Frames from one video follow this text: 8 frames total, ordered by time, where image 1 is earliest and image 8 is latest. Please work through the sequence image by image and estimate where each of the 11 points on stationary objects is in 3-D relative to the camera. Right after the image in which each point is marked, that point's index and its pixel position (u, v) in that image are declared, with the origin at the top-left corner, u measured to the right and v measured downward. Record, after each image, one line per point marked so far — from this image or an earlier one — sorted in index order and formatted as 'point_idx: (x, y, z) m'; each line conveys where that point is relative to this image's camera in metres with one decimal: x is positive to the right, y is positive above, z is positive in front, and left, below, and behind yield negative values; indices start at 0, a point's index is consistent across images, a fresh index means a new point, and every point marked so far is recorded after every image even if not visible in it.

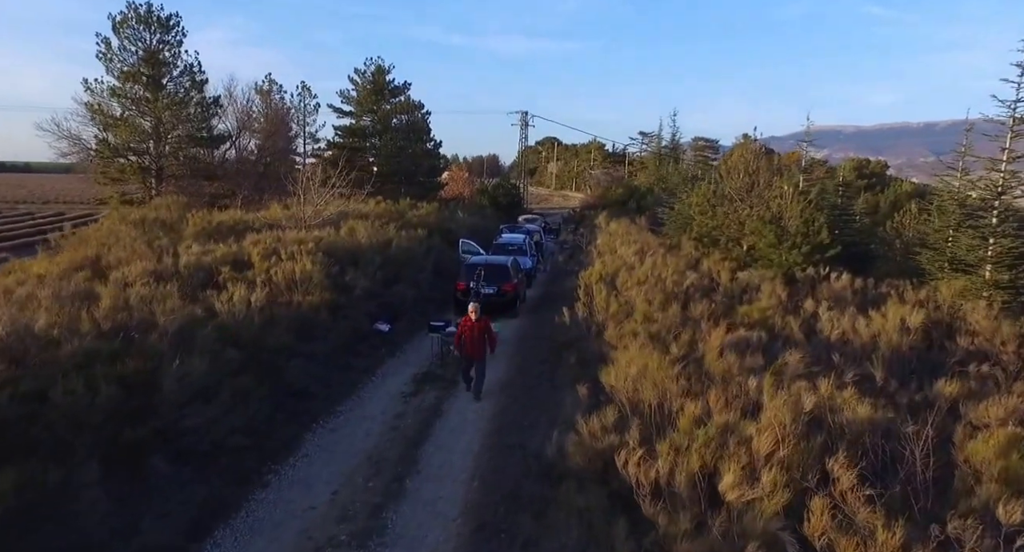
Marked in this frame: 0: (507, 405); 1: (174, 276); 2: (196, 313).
0: (-0.1, -2.0, +11.9) m
1: (-5.7, 0.0, +13.1) m
2: (-4.4, -0.5, +10.6) m
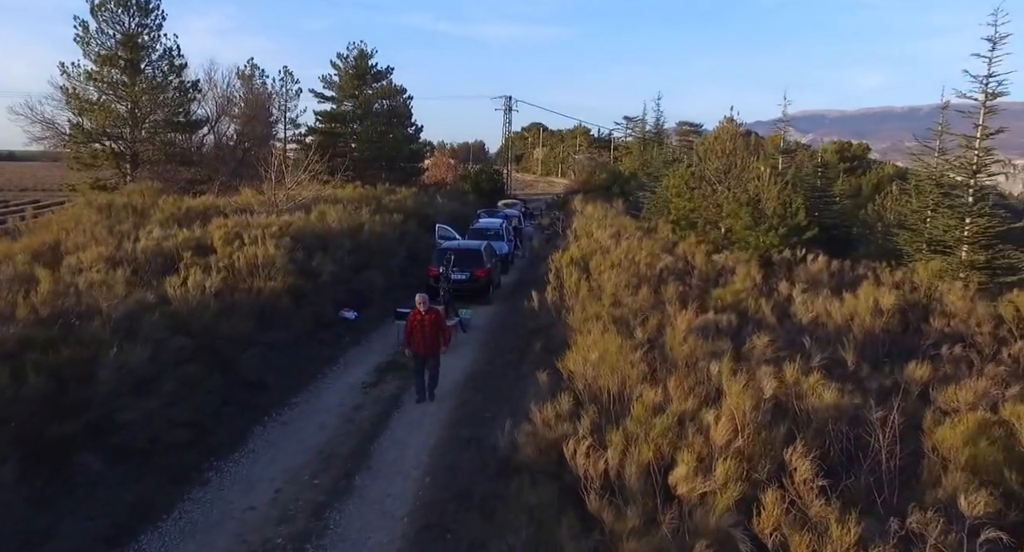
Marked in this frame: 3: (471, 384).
0: (-0.6, -1.8, +11.5) m
1: (-6.2, +0.2, +12.6) m
2: (-4.9, -0.3, +10.2) m
3: (-0.6, -1.8, +12.1) m
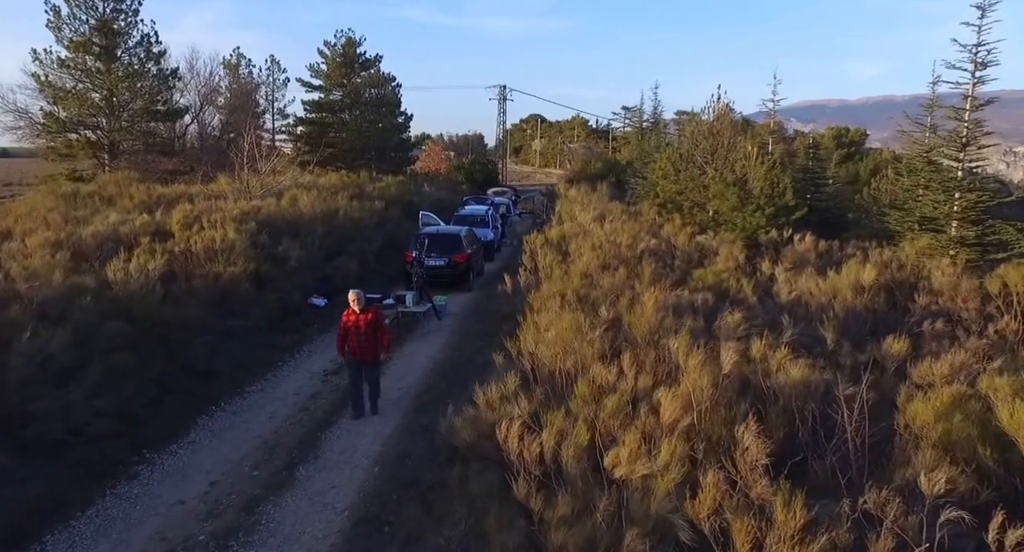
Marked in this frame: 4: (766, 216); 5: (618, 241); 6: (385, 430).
0: (-1.0, -1.5, +11.0) m
1: (-6.7, +0.5, +12.0) m
2: (-5.4, -0.1, +9.6) m
3: (-1.1, -1.5, +11.6) m
4: (+5.9, +1.4, +17.9) m
5: (+2.3, +0.8, +16.6) m
6: (-1.5, -1.8, +9.1) m
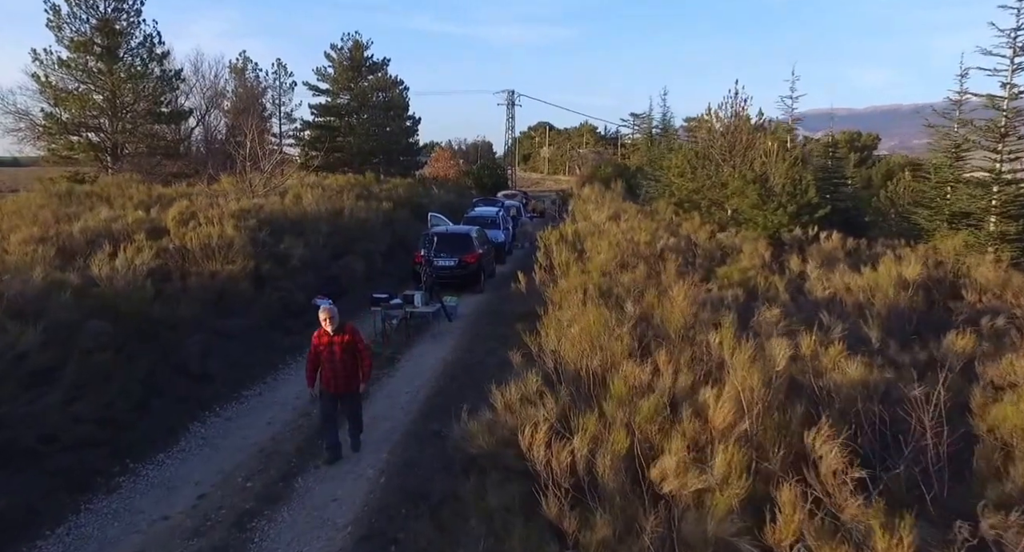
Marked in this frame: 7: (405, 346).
0: (-0.8, -1.4, +10.3) m
1: (-6.5, +0.5, +11.4) m
2: (-5.2, -0.1, +8.9) m
3: (-0.9, -1.4, +10.9) m
4: (+6.1, +1.4, +17.2) m
5: (+2.5, +0.8, +15.8) m
6: (-1.3, -1.7, +8.4) m
7: (-1.8, -1.2, +13.0) m
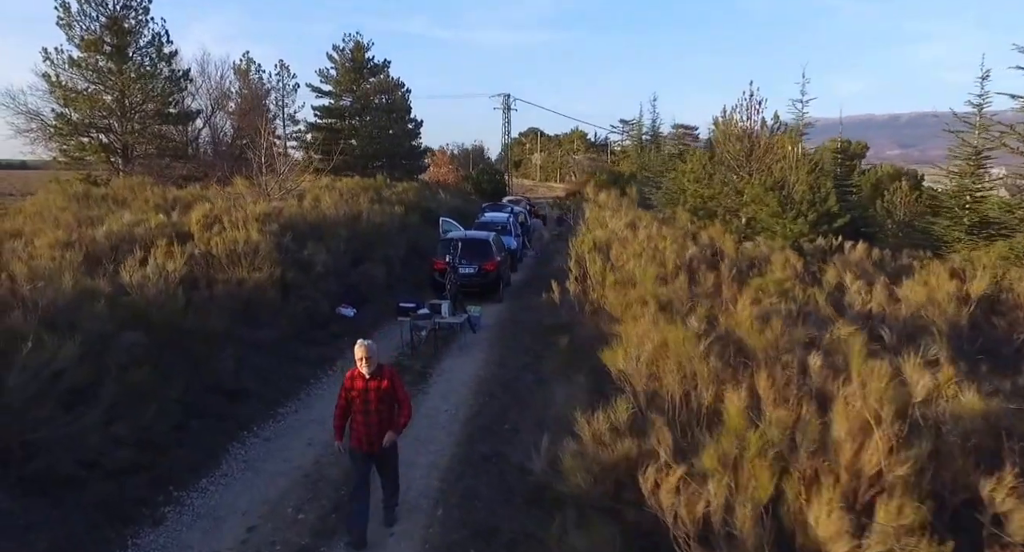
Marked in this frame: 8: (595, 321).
0: (-0.3, -1.6, +9.9) m
1: (-6.0, +0.4, +11.0) m
2: (-4.6, -0.1, +8.5) m
3: (-0.3, -1.6, +10.5) m
4: (+6.7, +1.2, +16.9) m
5: (+3.0, +0.6, +15.5) m
6: (-0.7, -1.9, +8.0) m
7: (-1.3, -1.3, +12.6) m
8: (+1.2, -0.7, +10.8) m
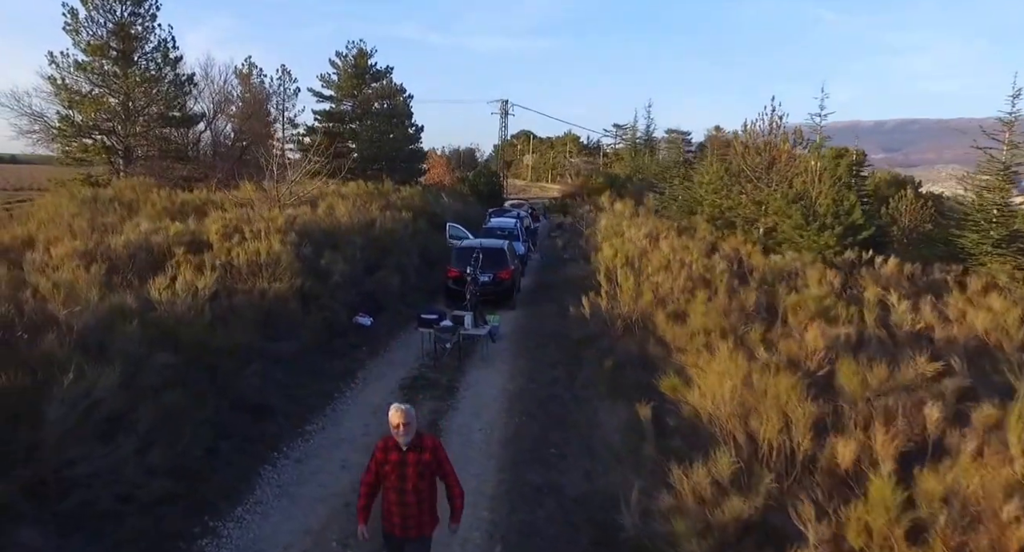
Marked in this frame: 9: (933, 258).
0: (+0.2, -1.8, +9.5) m
1: (-5.5, +0.3, +10.5) m
2: (-4.1, -0.3, +8.1) m
3: (+0.1, -1.8, +10.1) m
4: (+7.1, +0.9, +16.6) m
5: (+3.4, +0.3, +15.2) m
6: (-0.2, -2.1, +7.6) m
7: (-0.9, -1.5, +12.2) m
8: (+1.7, -0.9, +10.4) m
9: (+10.8, +0.4, +19.6) m
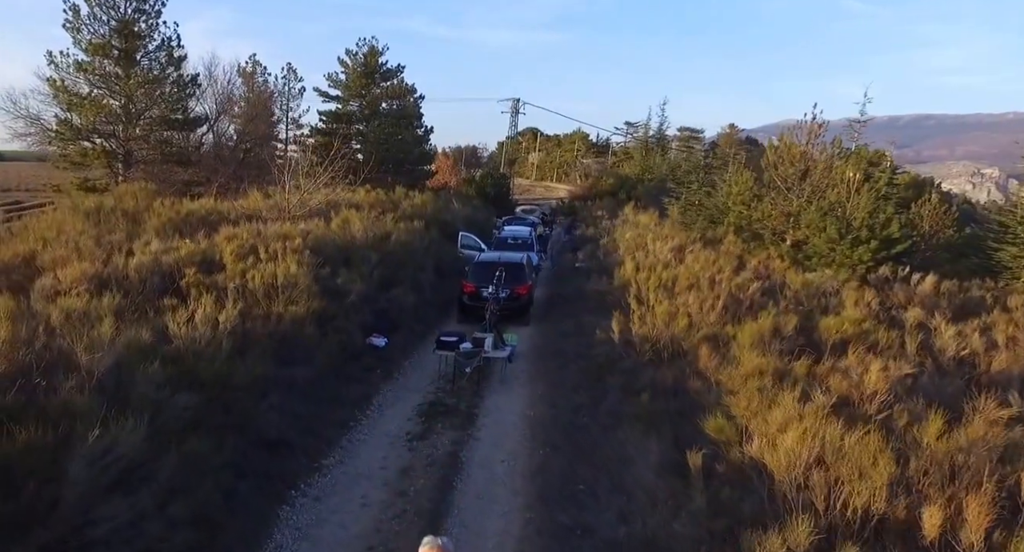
0: (+0.5, -2.1, +9.1) m
1: (-5.1, -0.1, +10.1) m
2: (-3.7, -0.6, +7.7) m
3: (+0.5, -2.1, +9.7) m
4: (+7.4, +0.5, +16.1) m
5: (+3.8, 0.0, +14.7) m
6: (+0.1, -2.4, +7.2) m
7: (-0.5, -1.9, +11.8) m
8: (+2.0, -1.2, +10.0) m
9: (+11.2, +0.1, +19.1) m
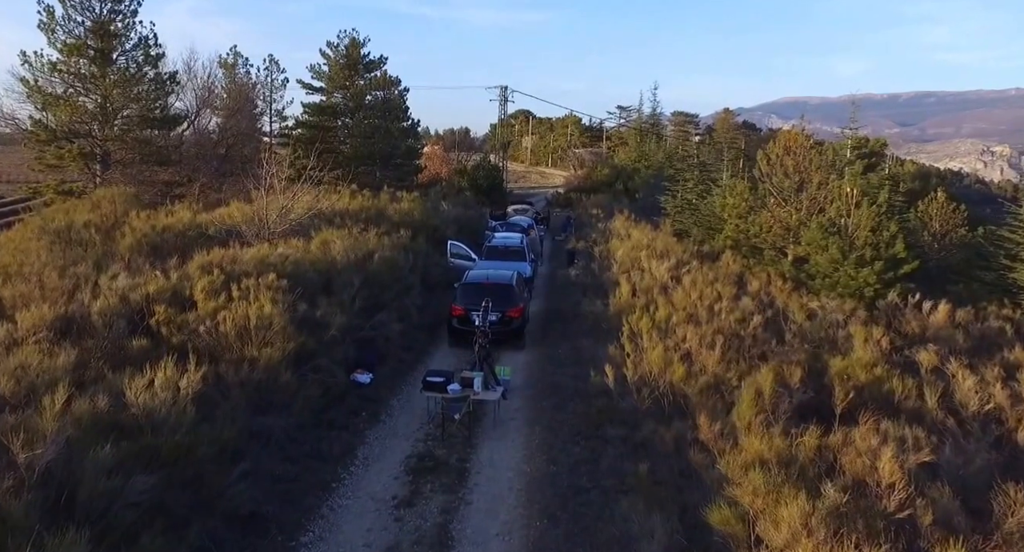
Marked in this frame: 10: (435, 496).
0: (+0.4, -2.7, +8.4) m
1: (-5.3, -0.7, +9.4) m
2: (-3.8, -1.3, +7.0) m
3: (+0.4, -2.7, +9.0) m
4: (+7.3, +0.1, +15.5) m
5: (+3.7, -0.5, +14.1) m
6: (0.0, -3.1, +6.5) m
7: (-0.6, -2.4, +11.1) m
8: (+1.9, -1.8, +9.3) m
9: (+11.0, -0.3, +18.5) m
10: (-0.9, -2.6, +9.3) m
